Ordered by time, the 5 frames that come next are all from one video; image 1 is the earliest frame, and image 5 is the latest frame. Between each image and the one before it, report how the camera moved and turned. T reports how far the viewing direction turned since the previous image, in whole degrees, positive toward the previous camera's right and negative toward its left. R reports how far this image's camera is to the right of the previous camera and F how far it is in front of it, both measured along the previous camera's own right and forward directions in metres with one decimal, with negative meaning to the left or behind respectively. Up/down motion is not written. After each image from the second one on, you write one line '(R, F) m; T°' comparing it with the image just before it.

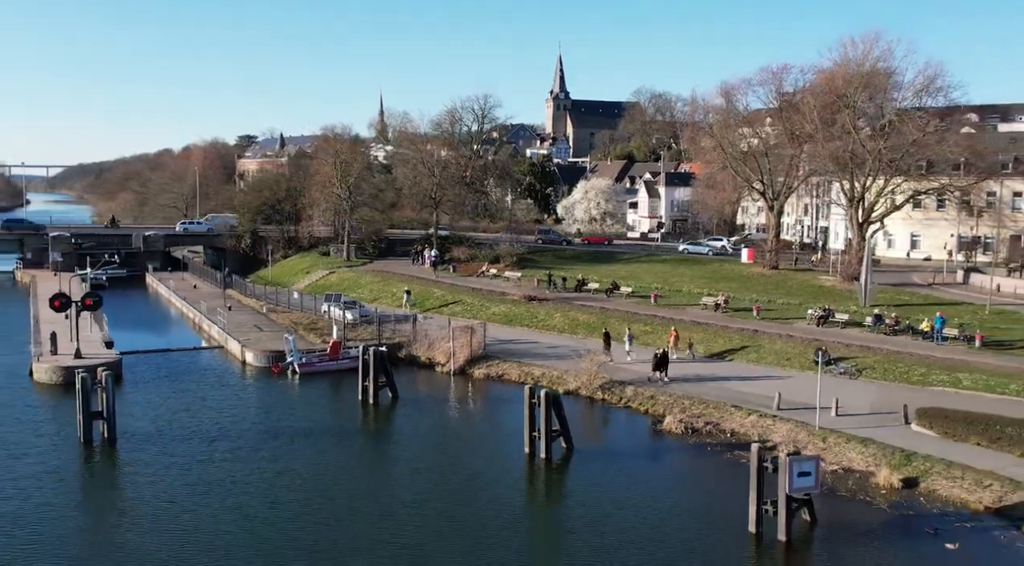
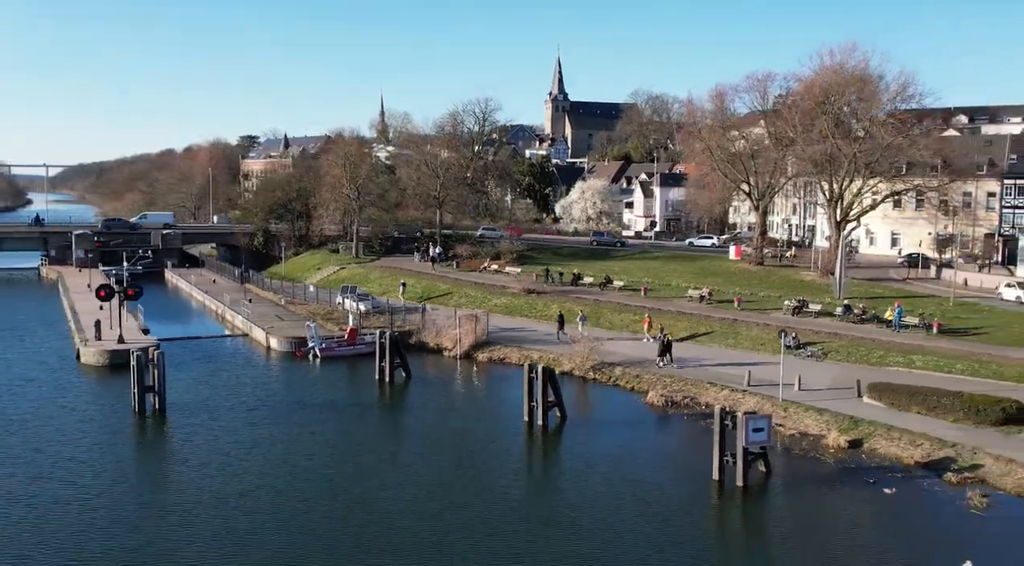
(-0.1, -4.0) m; 0°
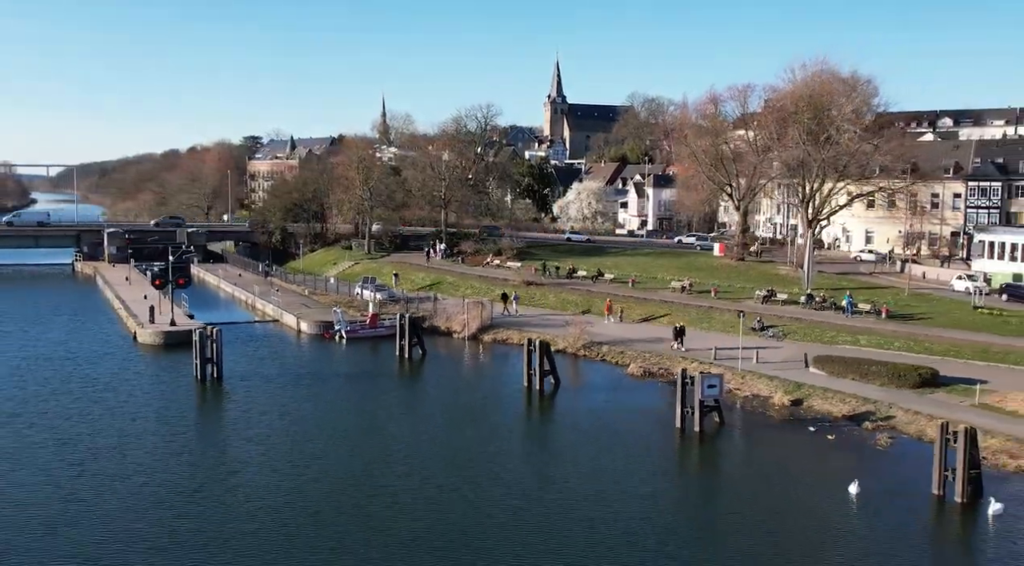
(-0.1, -6.0) m; 0°
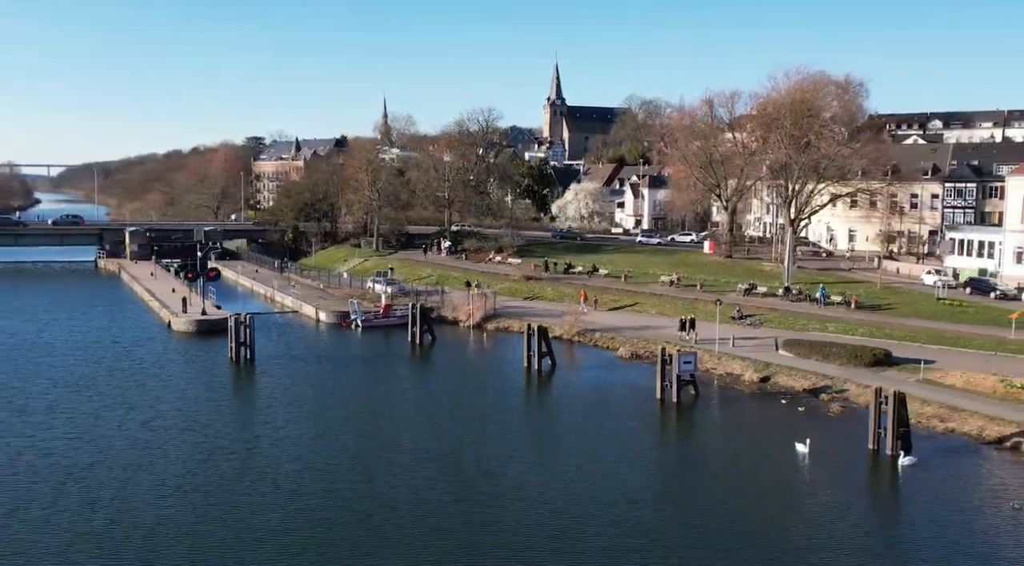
(-0.1, -4.5) m; 0°
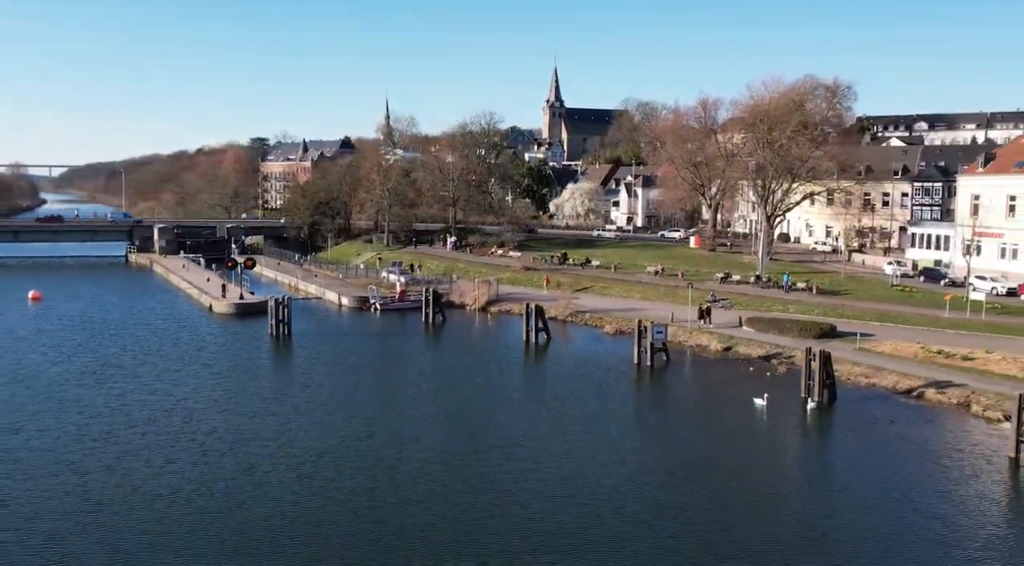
(0.0, -6.9) m; 0°
